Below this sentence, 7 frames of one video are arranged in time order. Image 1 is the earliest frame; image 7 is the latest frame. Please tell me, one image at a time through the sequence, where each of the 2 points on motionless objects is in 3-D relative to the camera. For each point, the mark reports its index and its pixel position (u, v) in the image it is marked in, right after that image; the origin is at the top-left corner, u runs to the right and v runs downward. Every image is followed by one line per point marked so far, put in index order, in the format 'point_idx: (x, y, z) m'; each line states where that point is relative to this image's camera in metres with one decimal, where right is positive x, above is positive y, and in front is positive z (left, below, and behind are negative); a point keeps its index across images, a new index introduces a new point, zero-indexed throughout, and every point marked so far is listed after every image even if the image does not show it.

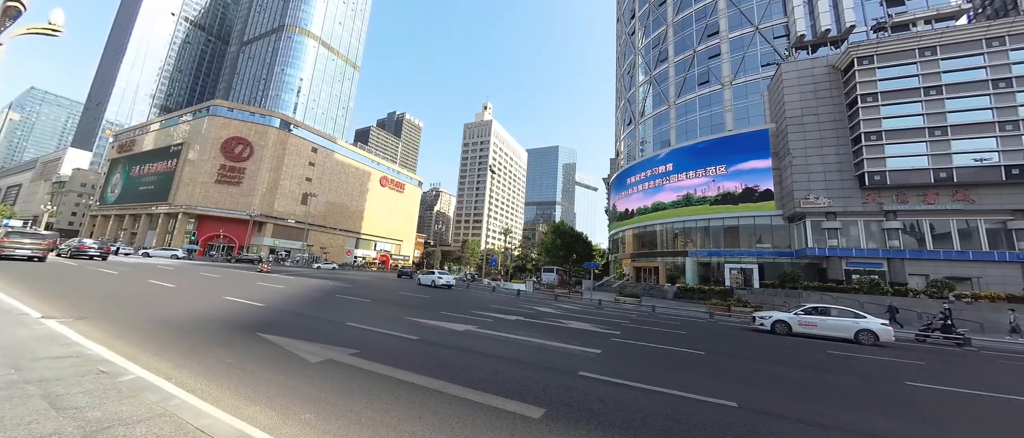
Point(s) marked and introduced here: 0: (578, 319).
0: (+2.5, -3.7, +11.9) m
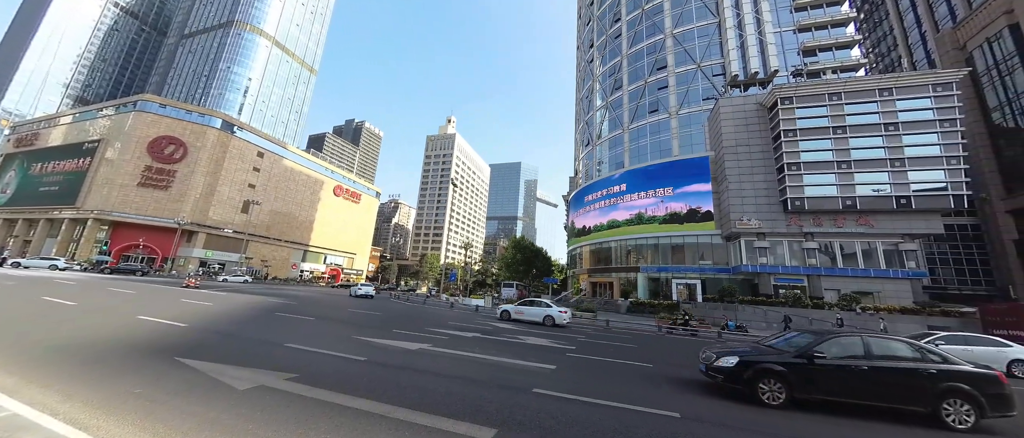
0: (+0.9, -4.3, +12.0) m
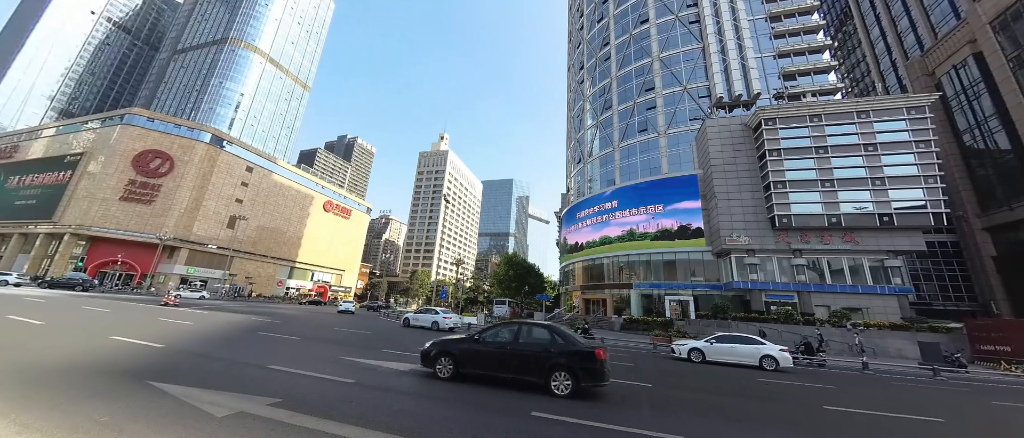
0: (+0.6, -4.8, +11.7) m
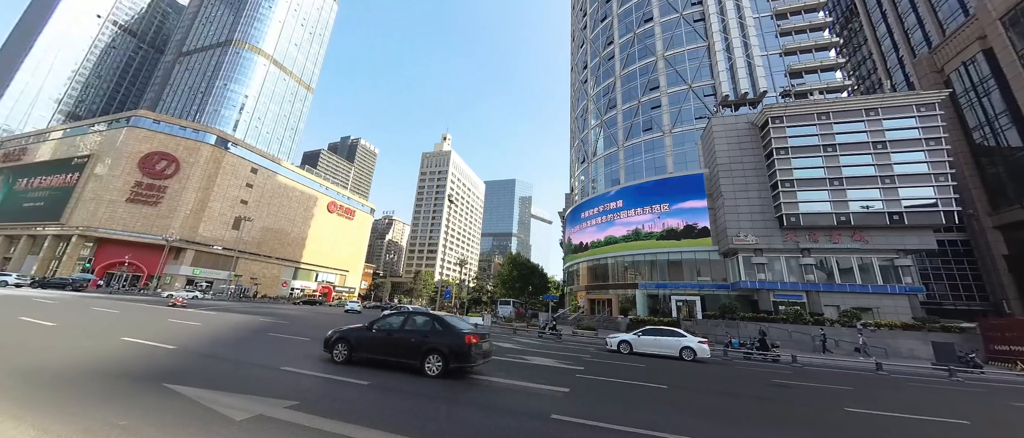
0: (+1.0, -4.8, +11.6) m
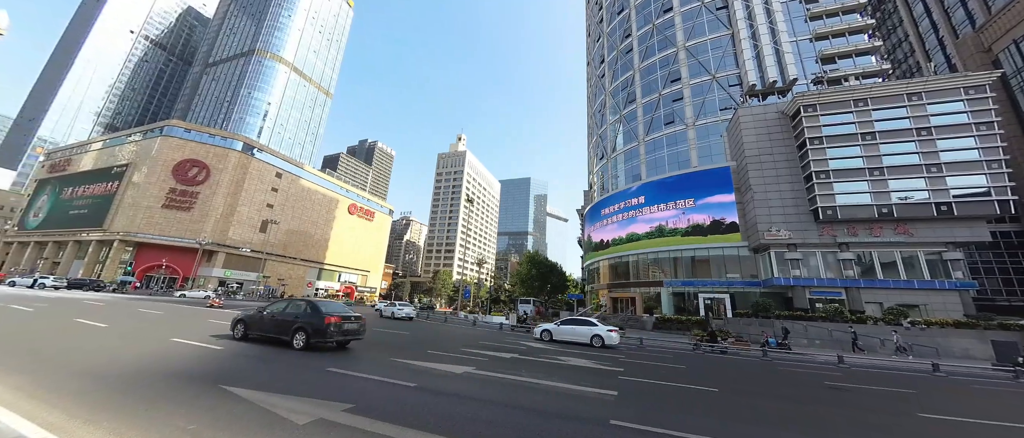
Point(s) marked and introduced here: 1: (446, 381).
0: (+2.1, -4.7, +11.3) m
1: (-1.3, -3.1, +6.2) m
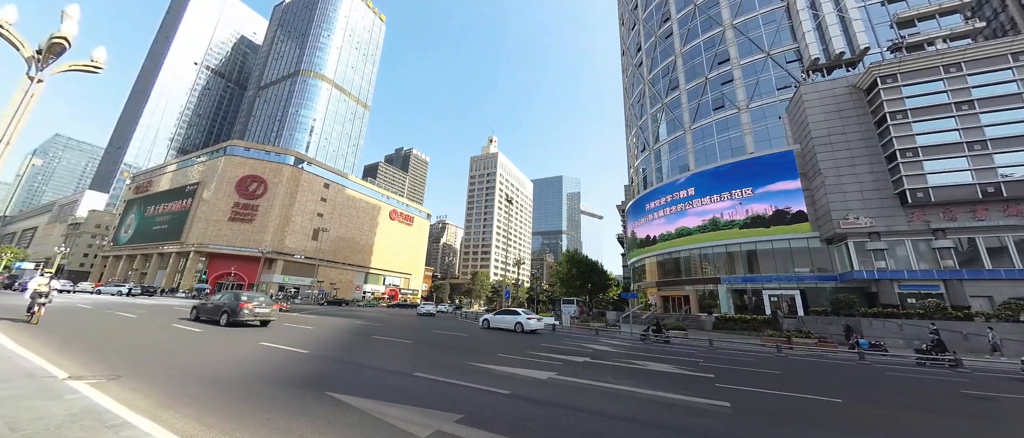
0: (+4.4, -4.5, +10.6) m
1: (+0.4, -3.0, +5.9) m
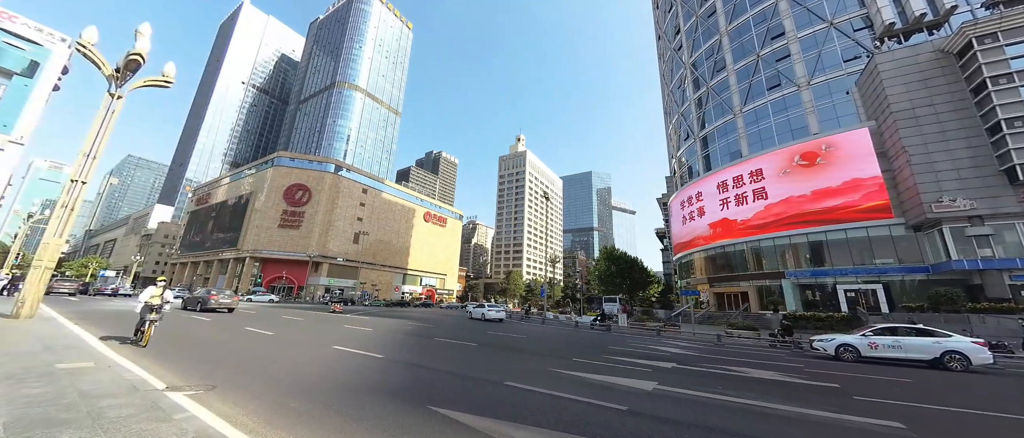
0: (+6.5, -4.2, +9.4) m
1: (+2.1, -2.8, +5.1) m
